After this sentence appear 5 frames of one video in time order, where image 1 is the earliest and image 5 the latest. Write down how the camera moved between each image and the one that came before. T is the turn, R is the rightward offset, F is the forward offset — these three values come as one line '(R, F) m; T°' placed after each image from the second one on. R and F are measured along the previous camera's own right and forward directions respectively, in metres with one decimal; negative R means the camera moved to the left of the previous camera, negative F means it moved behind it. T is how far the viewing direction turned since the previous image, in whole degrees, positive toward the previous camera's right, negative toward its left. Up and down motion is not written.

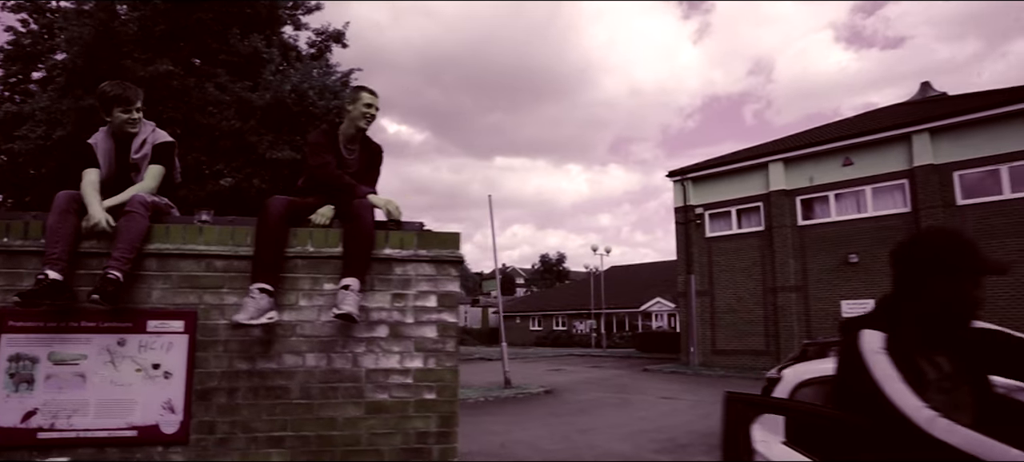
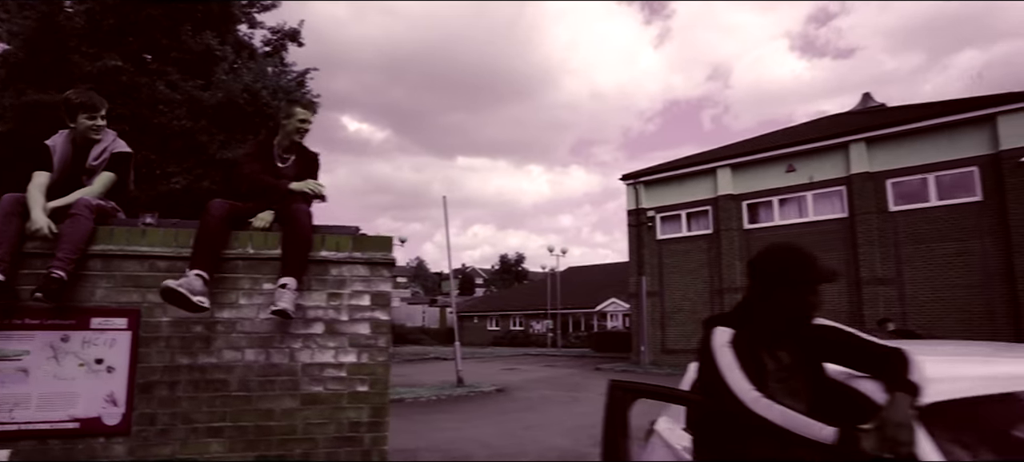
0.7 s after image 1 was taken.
(+0.2, -0.3) m; +3°
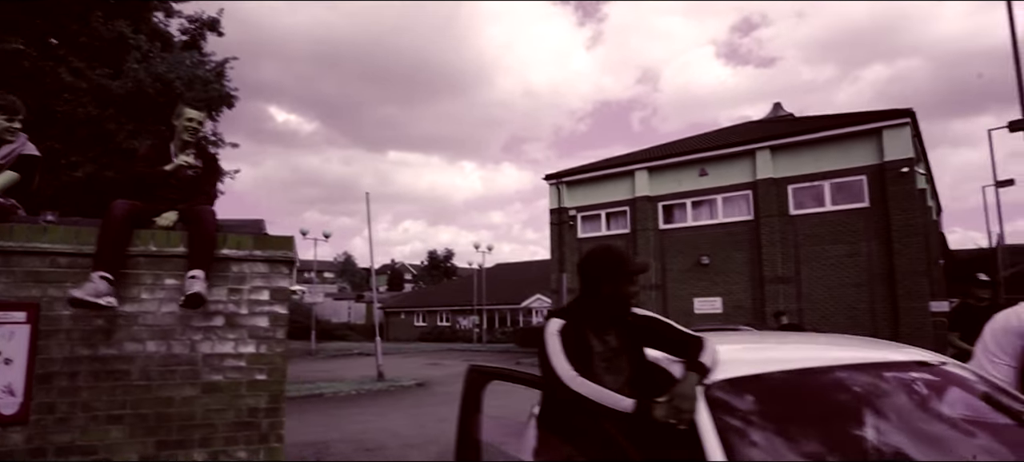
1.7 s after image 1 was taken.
(+0.2, -0.4) m; +6°
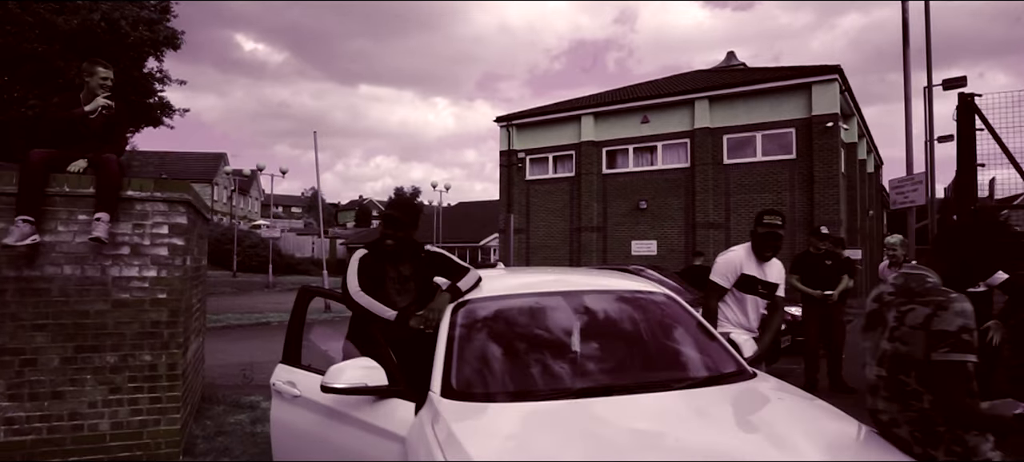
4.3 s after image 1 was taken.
(+0.8, -0.8) m; +2°
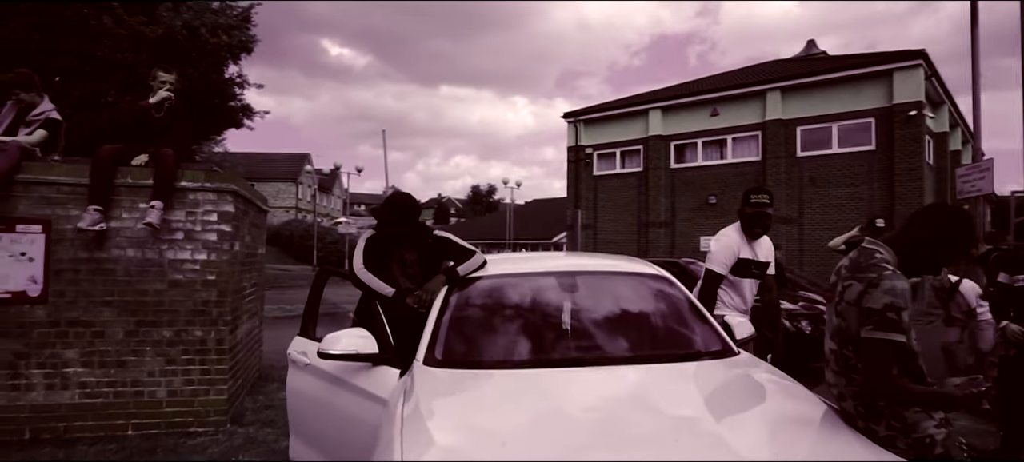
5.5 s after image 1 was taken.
(+0.4, -0.1) m; -7°
